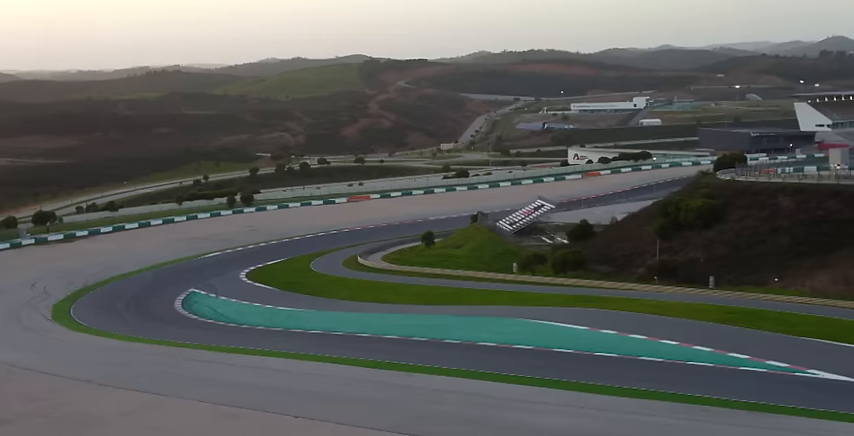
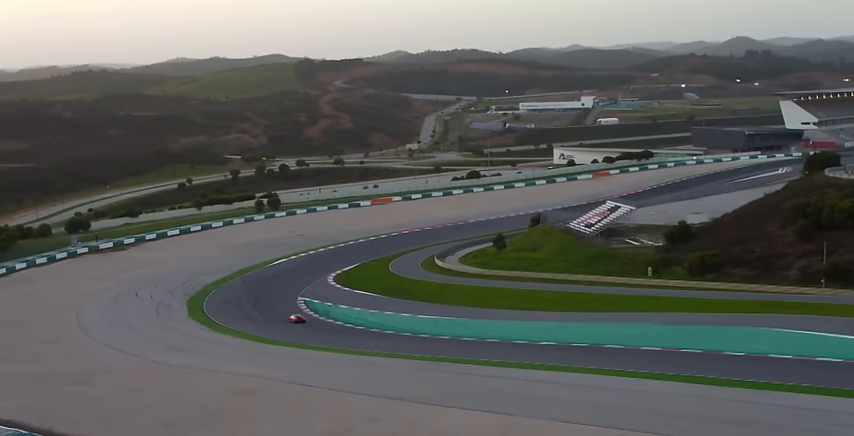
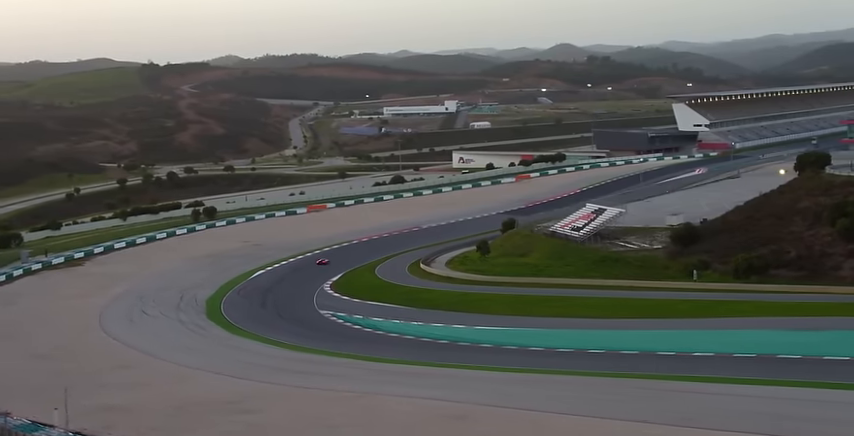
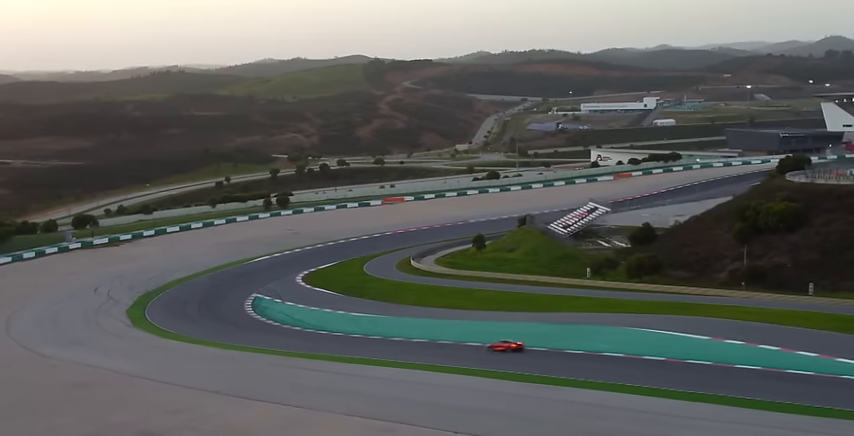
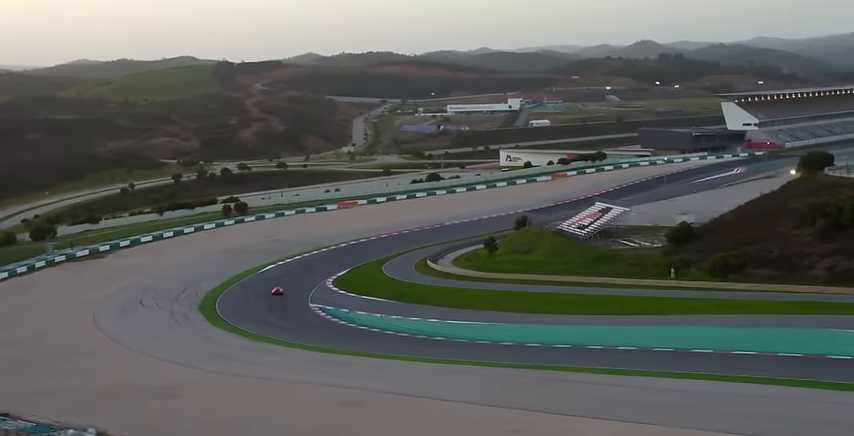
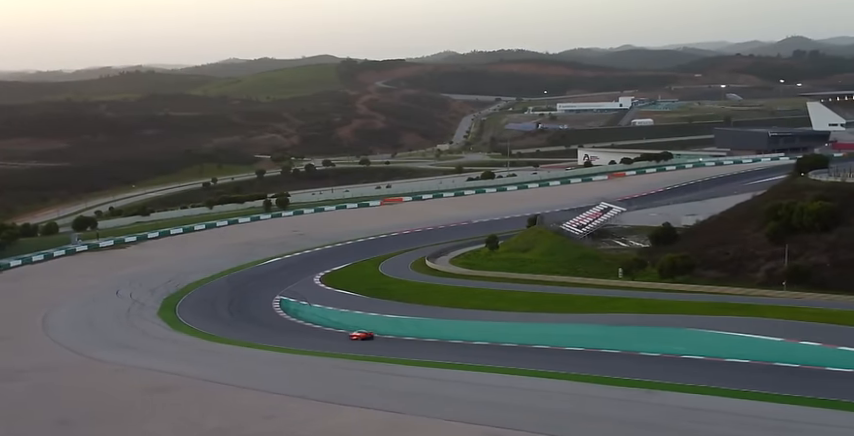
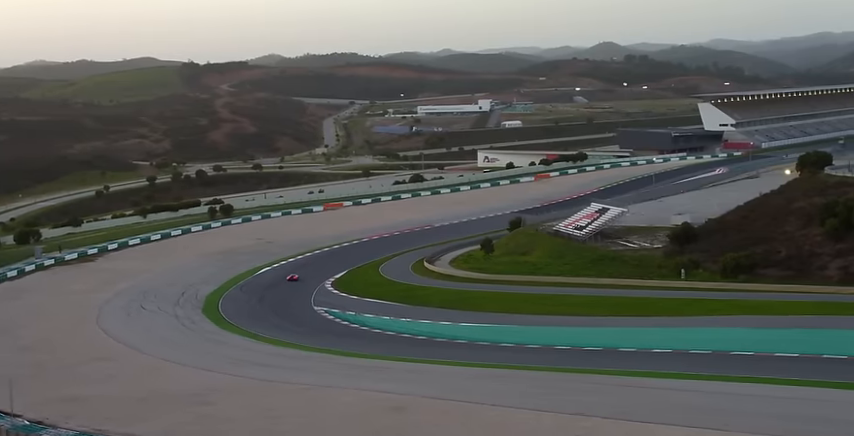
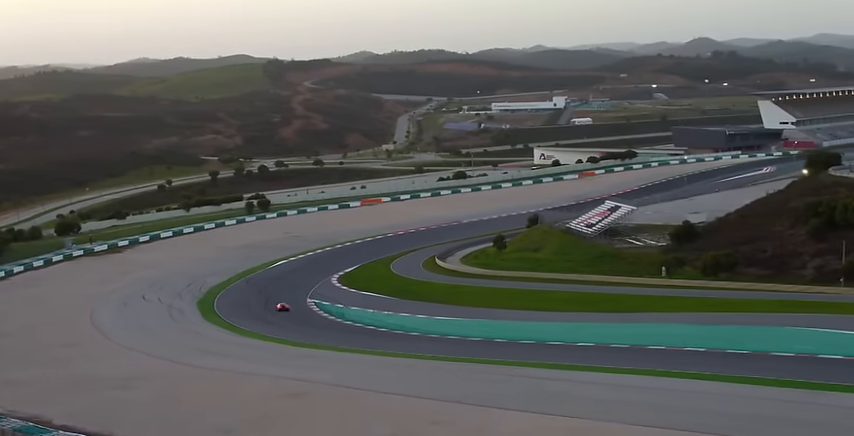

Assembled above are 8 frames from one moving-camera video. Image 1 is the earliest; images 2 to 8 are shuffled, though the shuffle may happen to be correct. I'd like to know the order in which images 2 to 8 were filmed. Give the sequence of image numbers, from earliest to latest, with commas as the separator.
4, 6, 2, 8, 5, 7, 3
